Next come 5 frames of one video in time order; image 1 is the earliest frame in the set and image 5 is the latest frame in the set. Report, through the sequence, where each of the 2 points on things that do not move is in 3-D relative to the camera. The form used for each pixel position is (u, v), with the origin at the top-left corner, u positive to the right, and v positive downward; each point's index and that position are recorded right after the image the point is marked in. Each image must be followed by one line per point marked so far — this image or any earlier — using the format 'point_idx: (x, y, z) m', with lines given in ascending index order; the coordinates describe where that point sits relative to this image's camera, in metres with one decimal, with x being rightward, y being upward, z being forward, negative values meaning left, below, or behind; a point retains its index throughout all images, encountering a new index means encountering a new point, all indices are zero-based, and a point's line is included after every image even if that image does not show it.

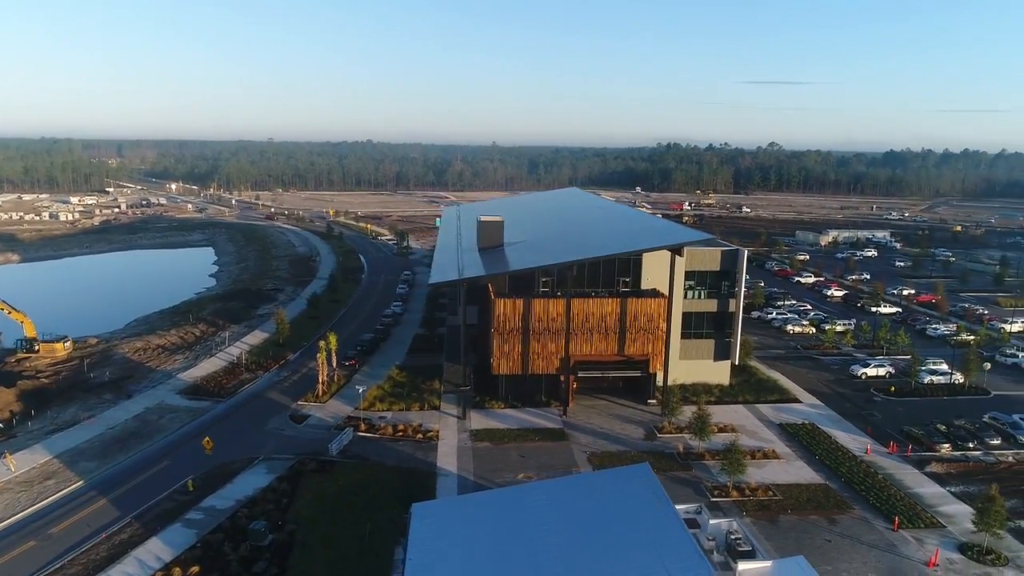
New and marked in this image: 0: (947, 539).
0: (+12.0, -6.9, +19.8) m
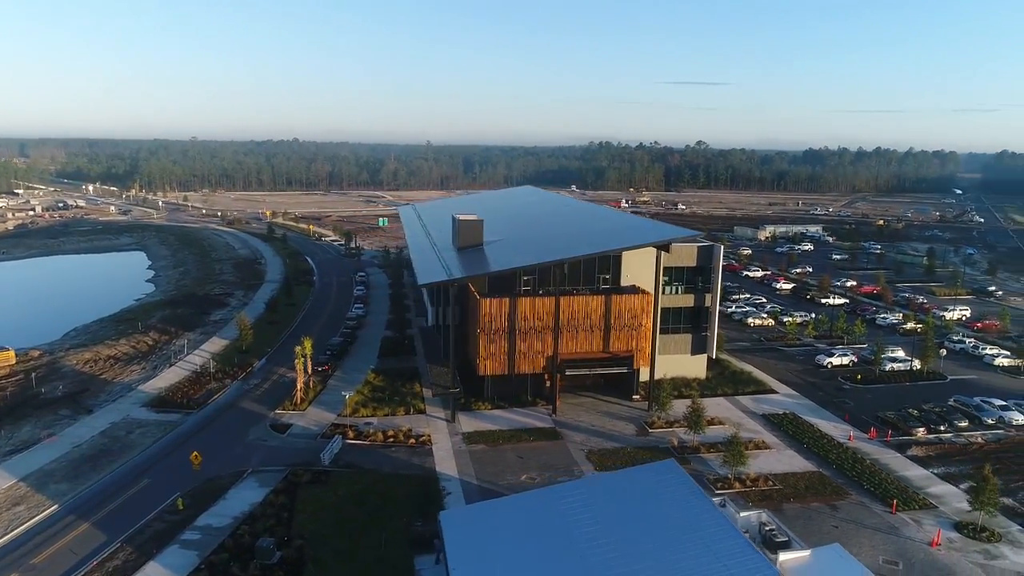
0: (+12.4, -6.6, +20.7) m
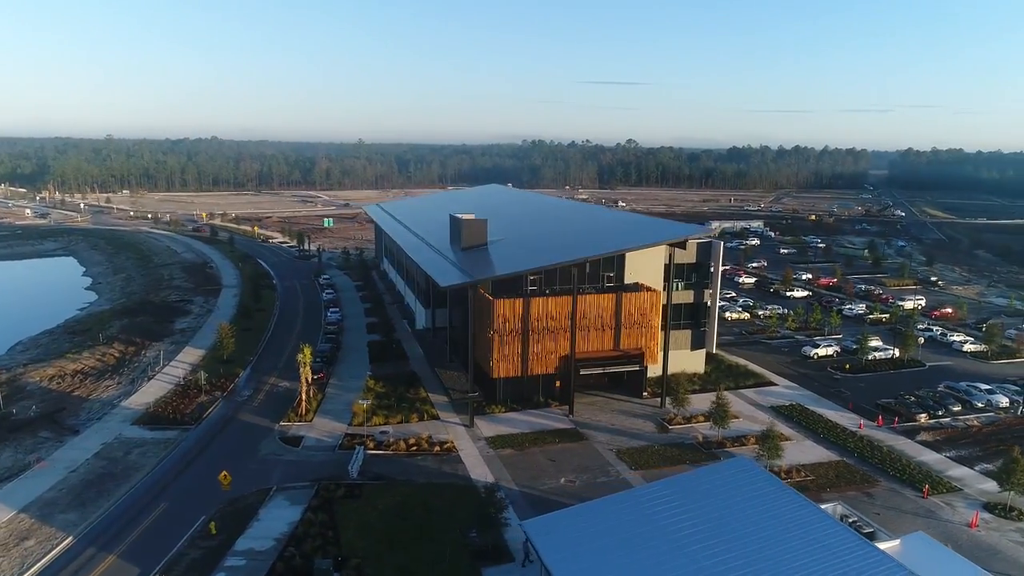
0: (+13.8, -6.4, +21.7) m
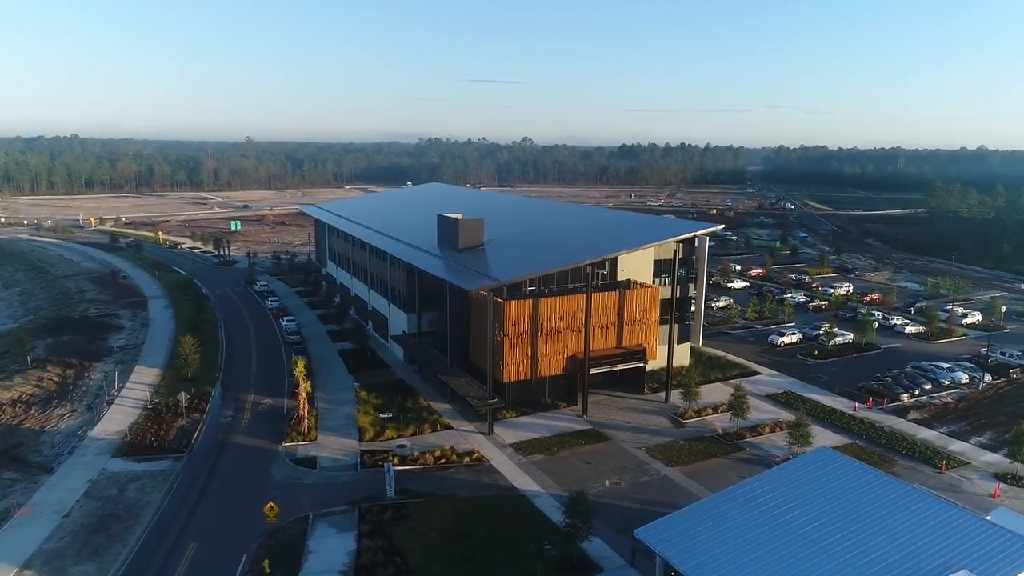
0: (+15.2, -6.0, +23.3) m
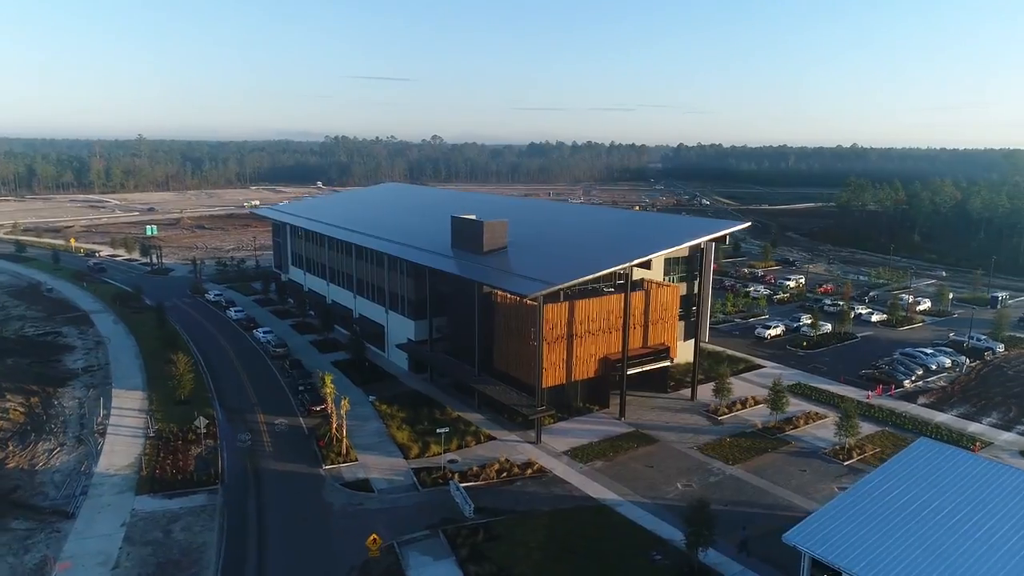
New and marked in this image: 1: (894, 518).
0: (+17.1, -5.6, +24.8) m
1: (+8.2, -5.1, +15.7) m
